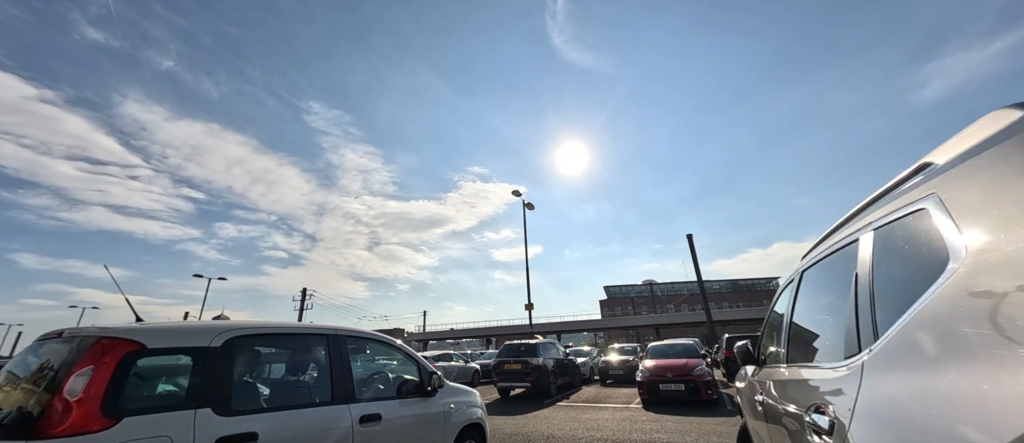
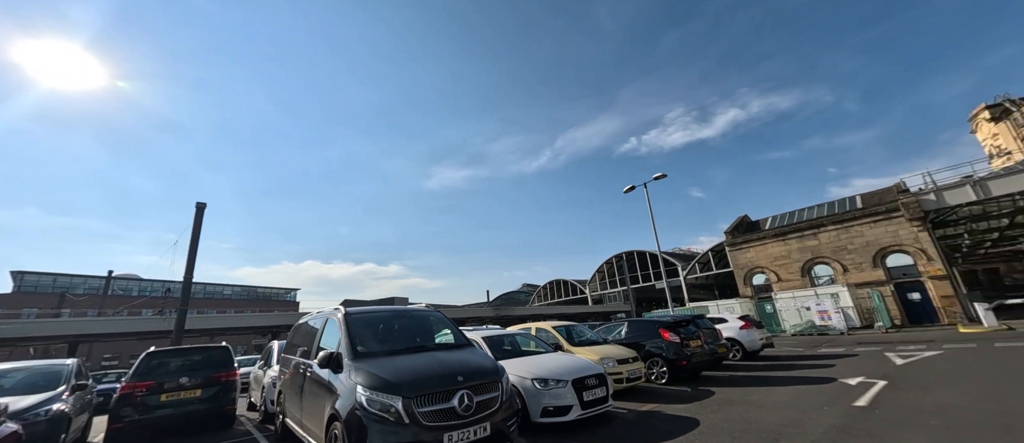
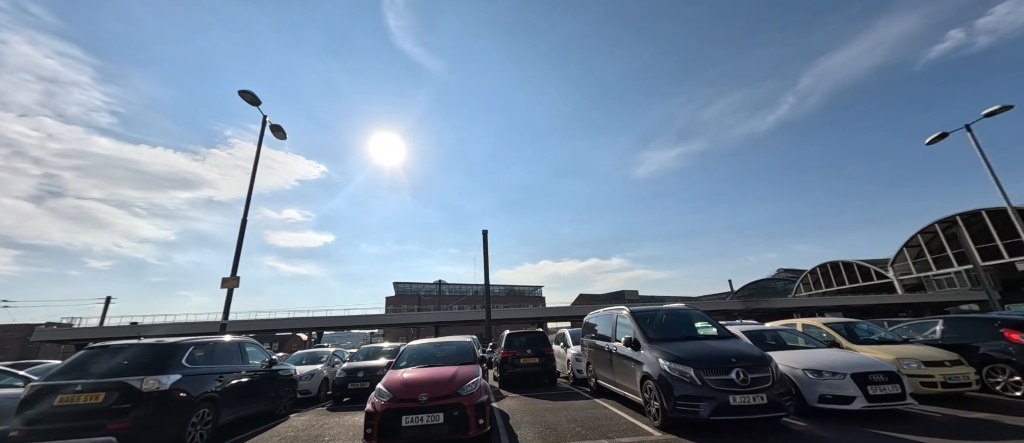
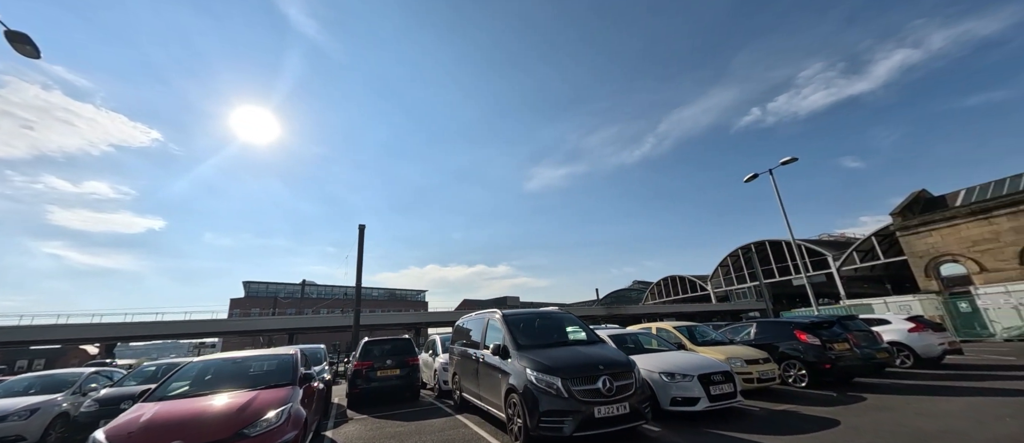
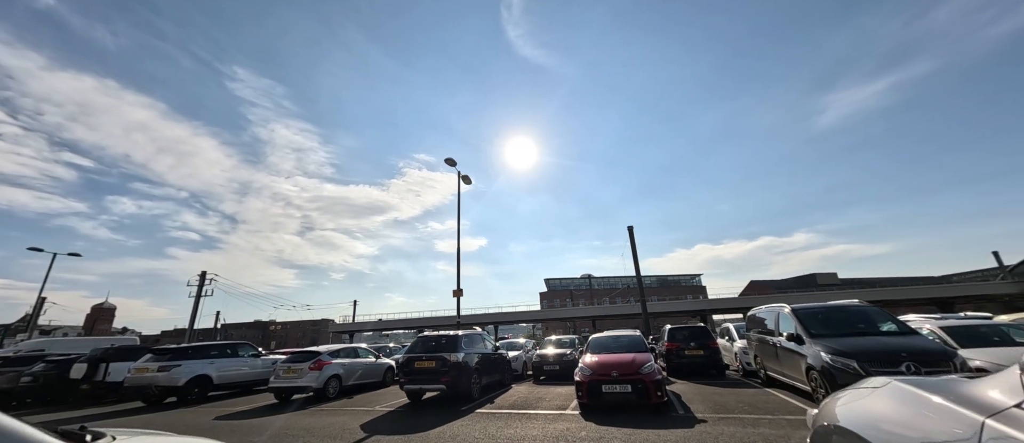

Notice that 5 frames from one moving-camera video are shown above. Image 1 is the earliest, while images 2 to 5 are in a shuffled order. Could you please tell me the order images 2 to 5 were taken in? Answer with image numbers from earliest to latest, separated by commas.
5, 3, 4, 2
